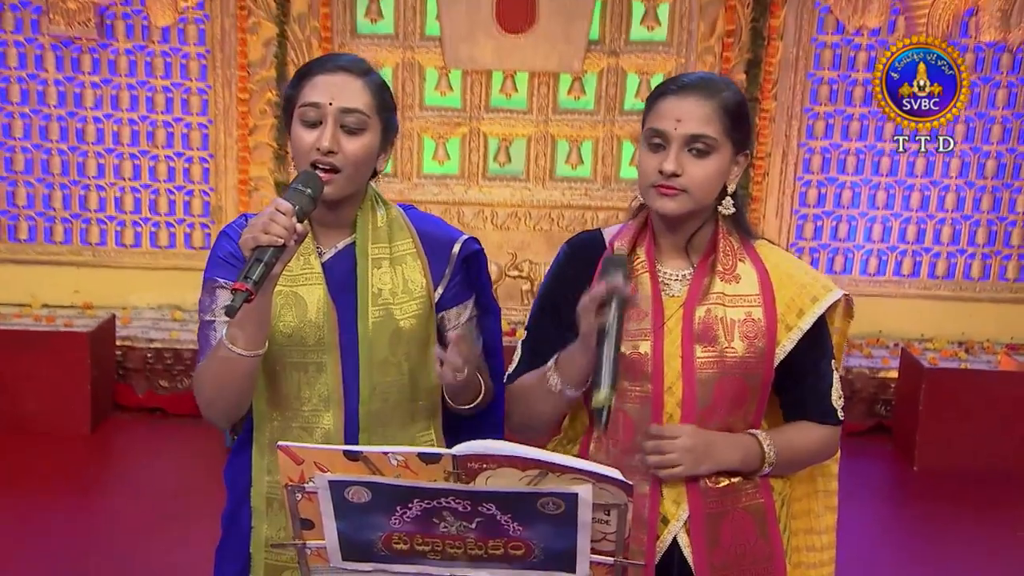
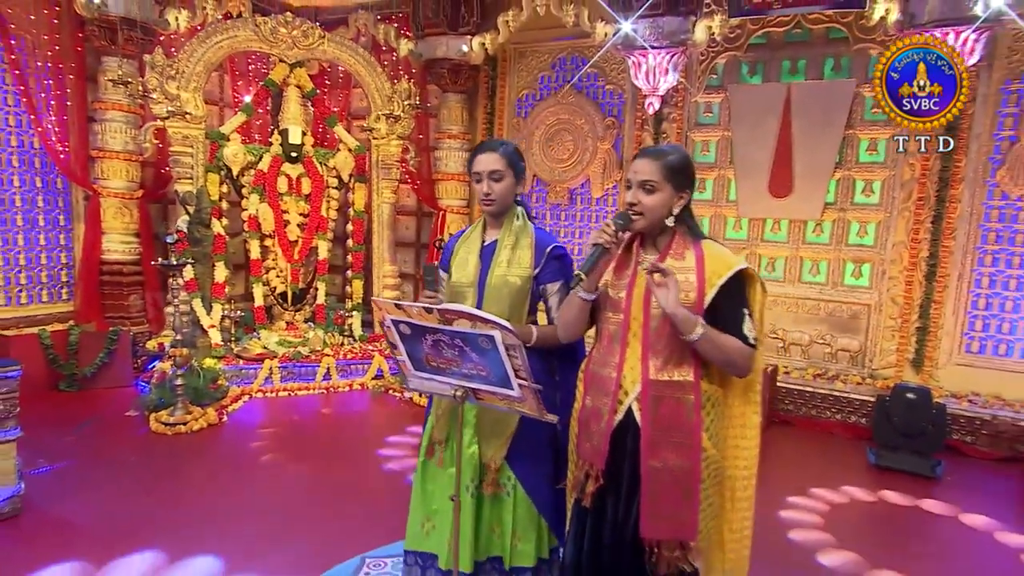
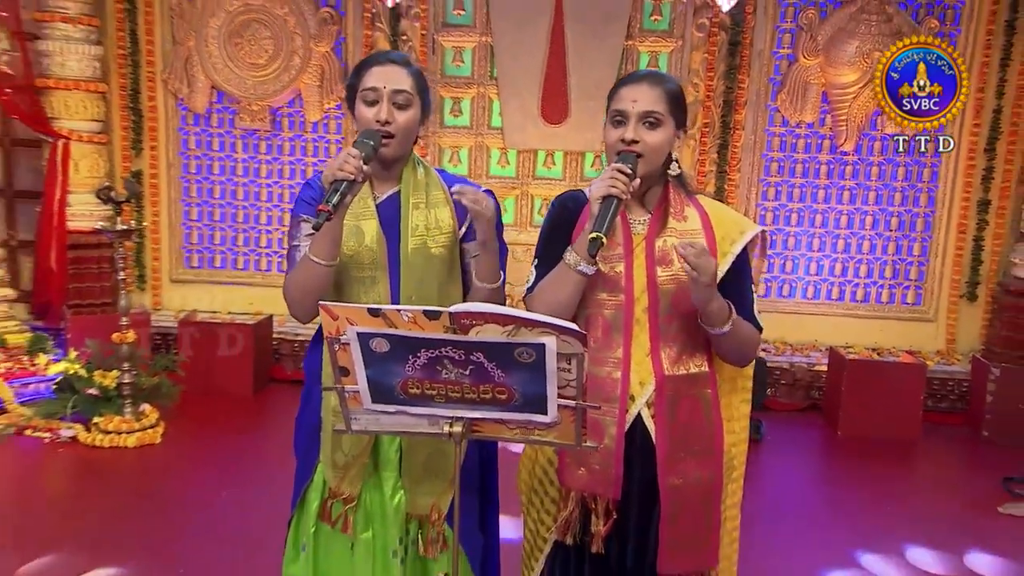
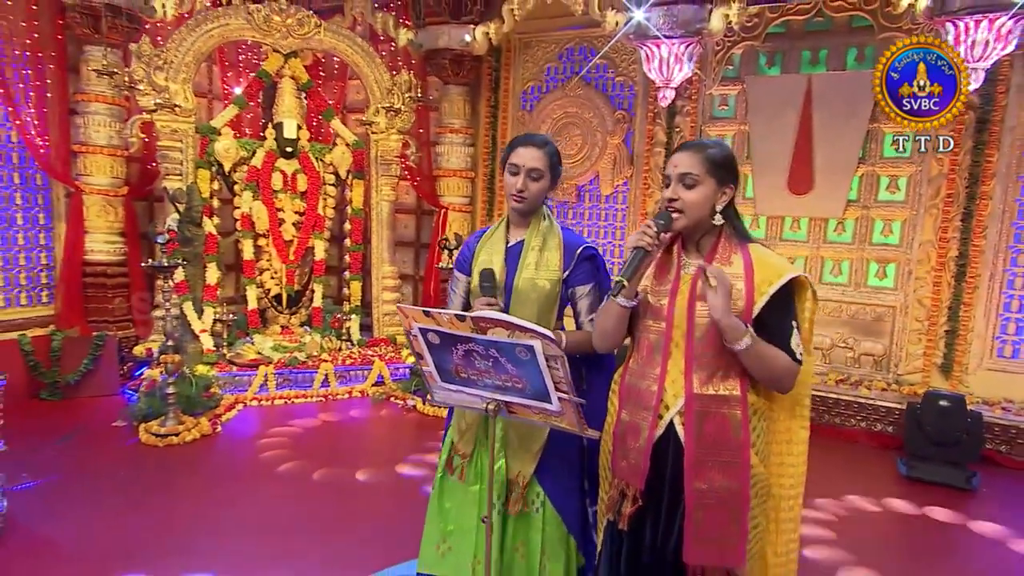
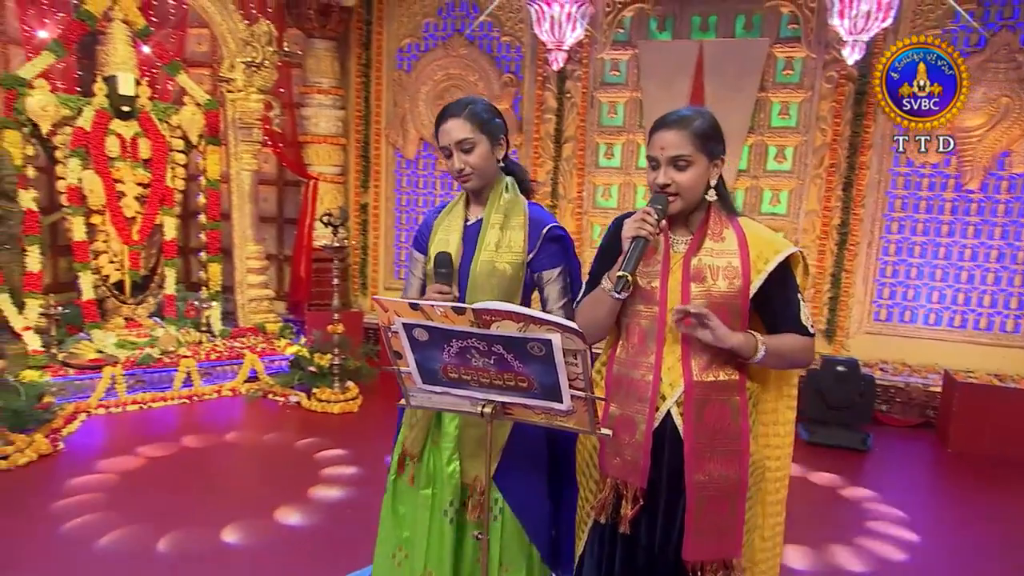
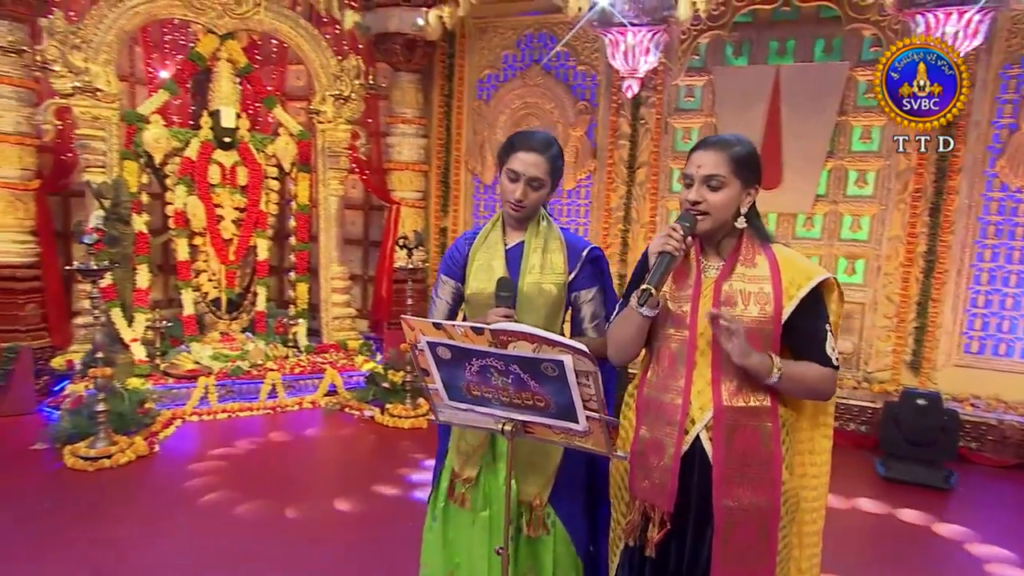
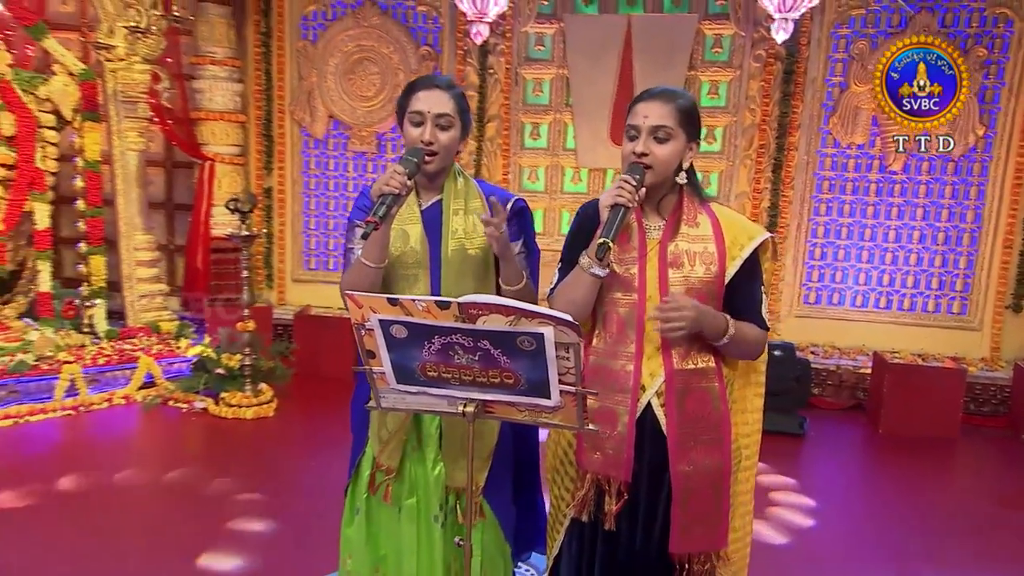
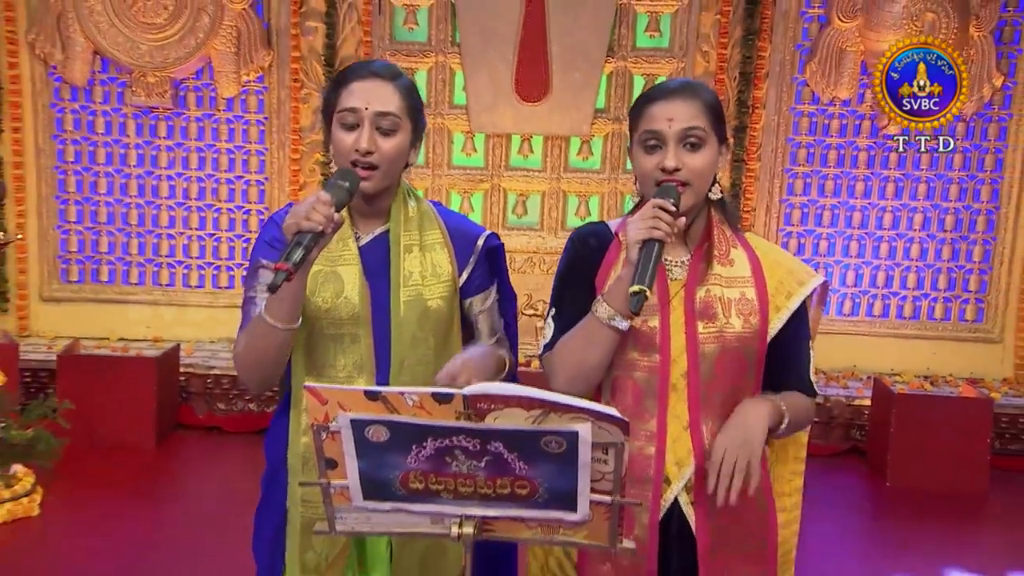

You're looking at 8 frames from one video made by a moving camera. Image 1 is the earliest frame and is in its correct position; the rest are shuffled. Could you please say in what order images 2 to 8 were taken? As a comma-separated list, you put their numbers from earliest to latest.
8, 3, 7, 5, 6, 4, 2
